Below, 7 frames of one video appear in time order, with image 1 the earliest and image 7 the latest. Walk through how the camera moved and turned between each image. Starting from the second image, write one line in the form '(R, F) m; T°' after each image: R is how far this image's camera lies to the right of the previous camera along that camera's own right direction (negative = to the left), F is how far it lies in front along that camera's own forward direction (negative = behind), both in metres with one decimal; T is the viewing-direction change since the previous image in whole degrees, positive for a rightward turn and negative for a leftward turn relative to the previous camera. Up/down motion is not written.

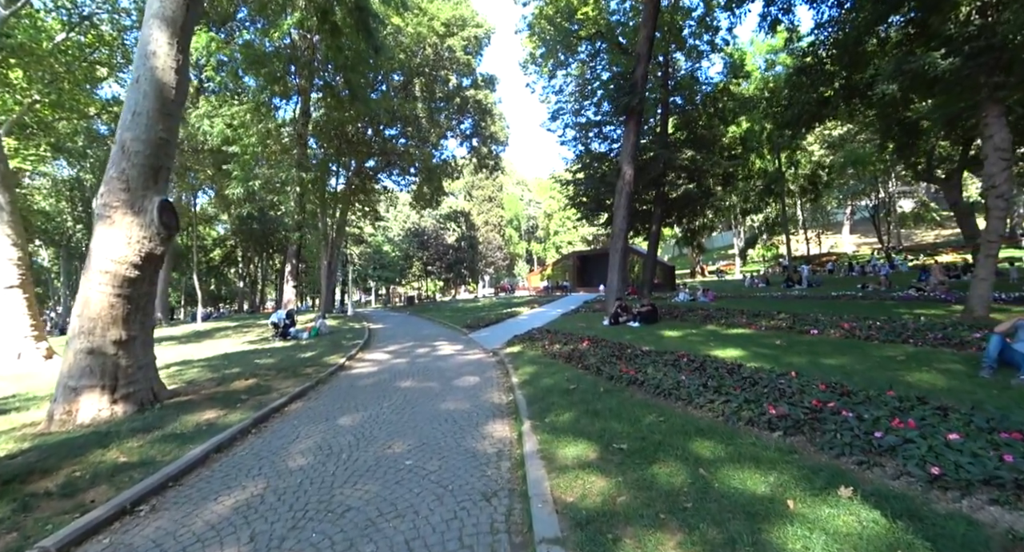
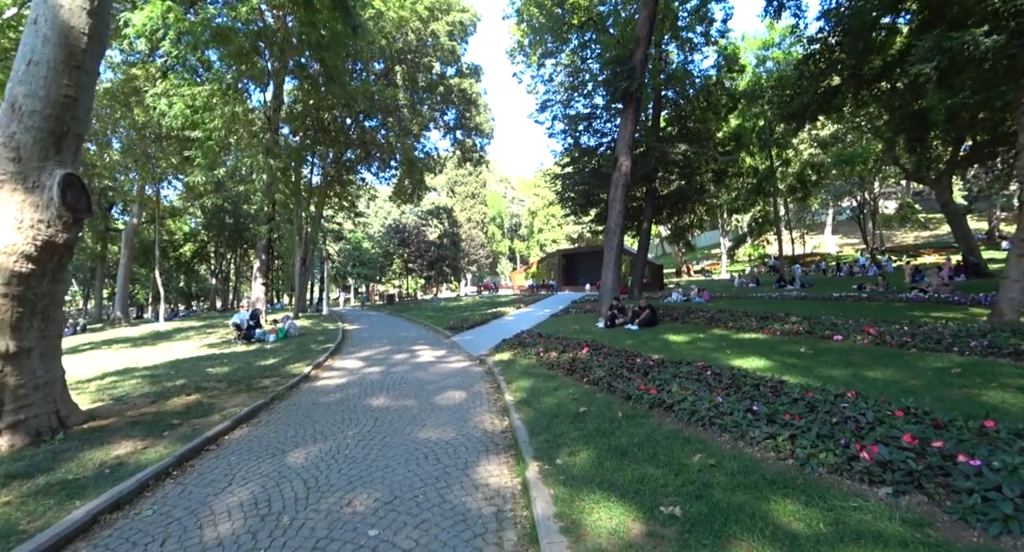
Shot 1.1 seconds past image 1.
(-0.2, +1.1) m; +2°
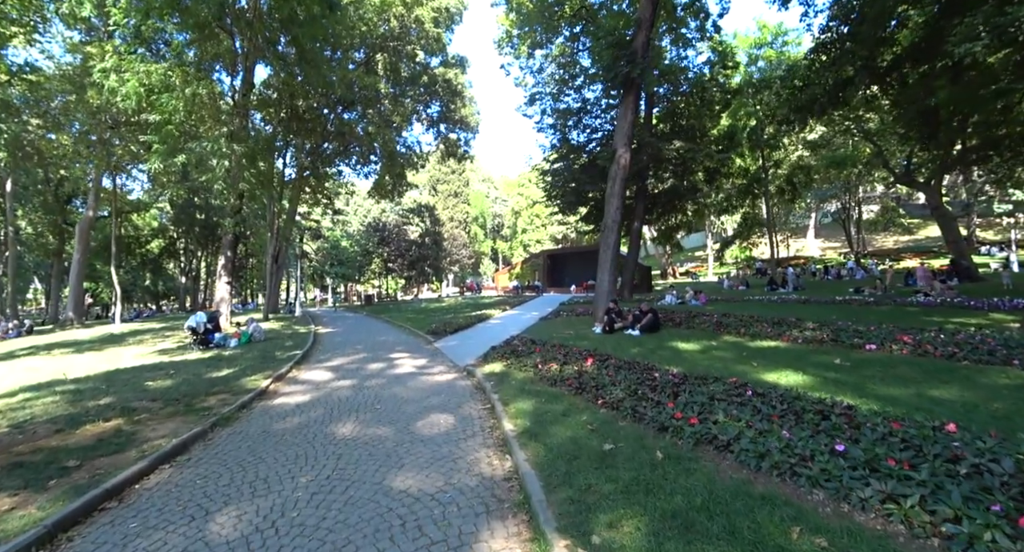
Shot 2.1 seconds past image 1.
(-0.2, +1.1) m; +2°
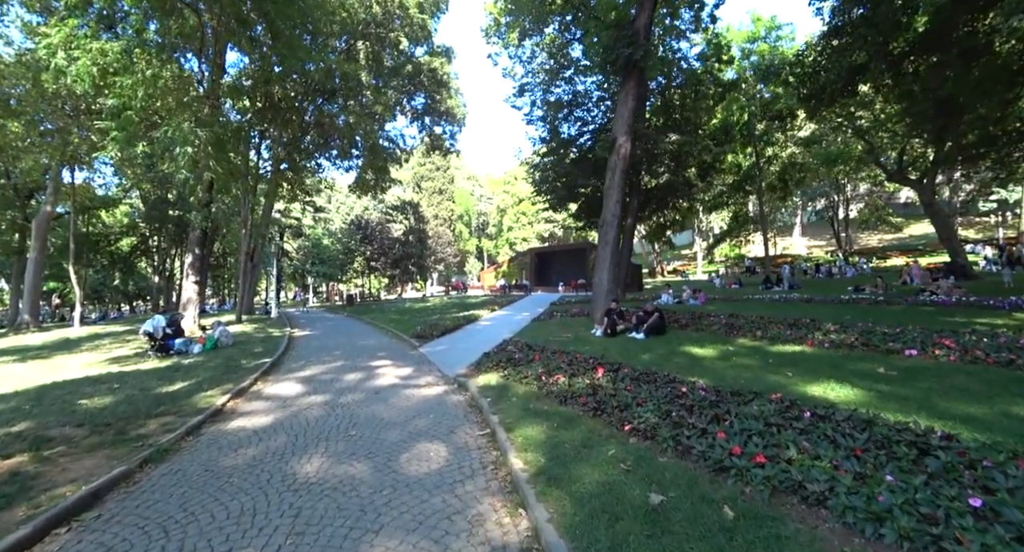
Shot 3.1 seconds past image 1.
(-0.2, +0.9) m; +2°
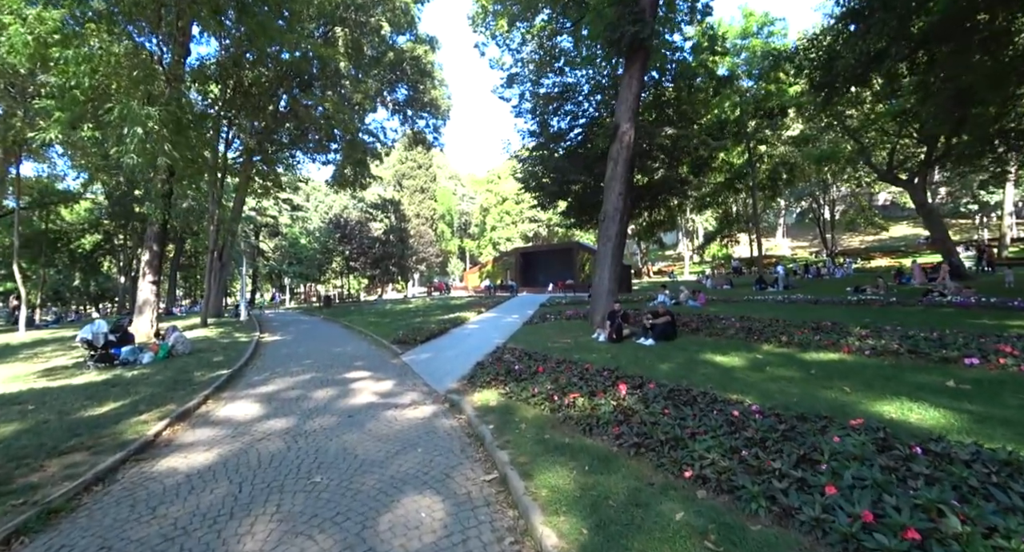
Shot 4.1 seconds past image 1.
(-0.3, +1.0) m; +2°
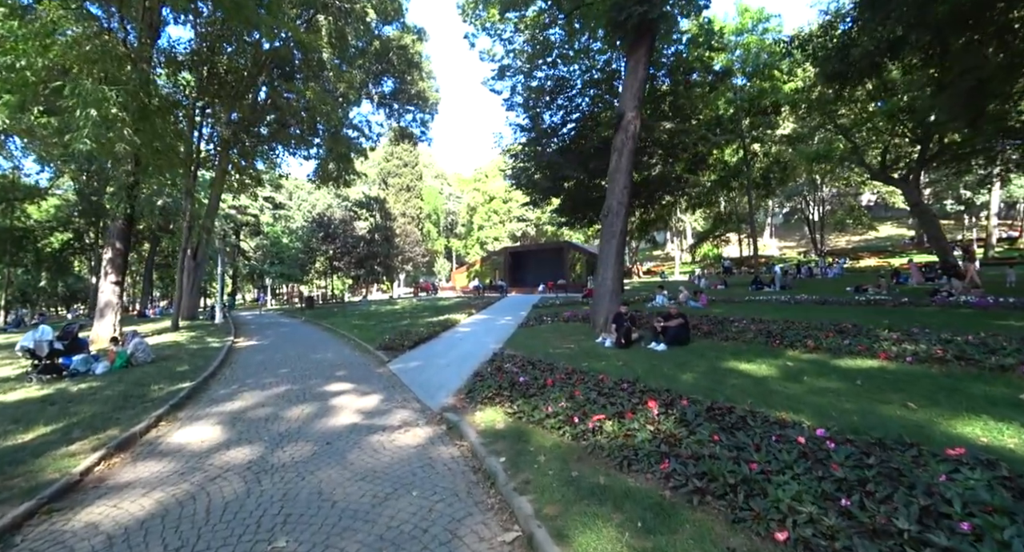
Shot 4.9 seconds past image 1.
(-0.2, +0.8) m; +2°
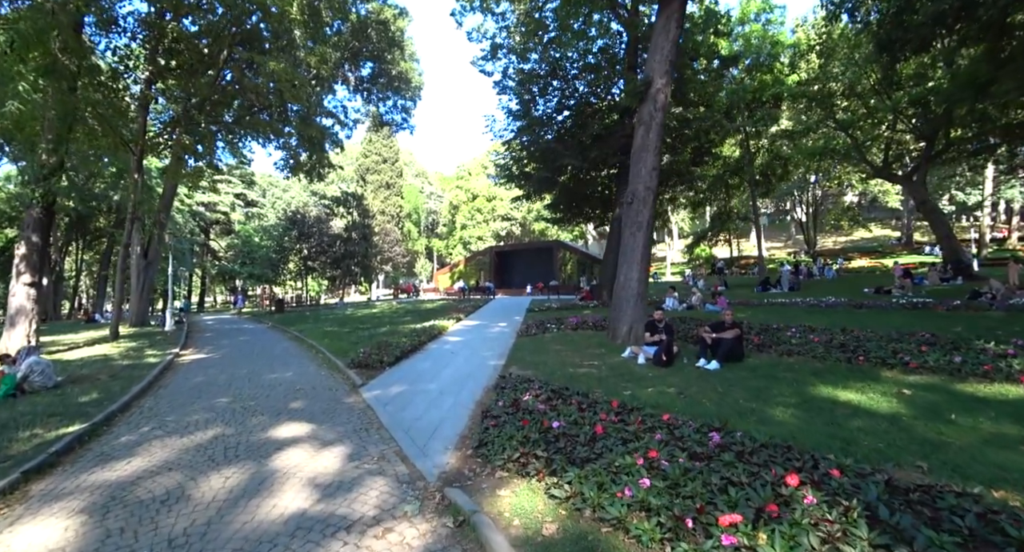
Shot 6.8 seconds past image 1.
(-0.4, +1.8) m; +3°
